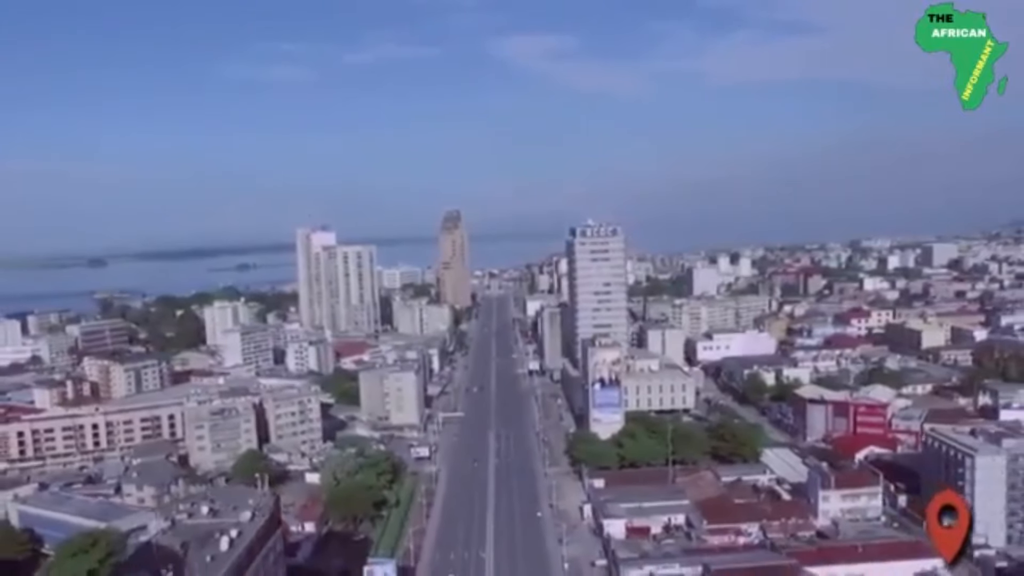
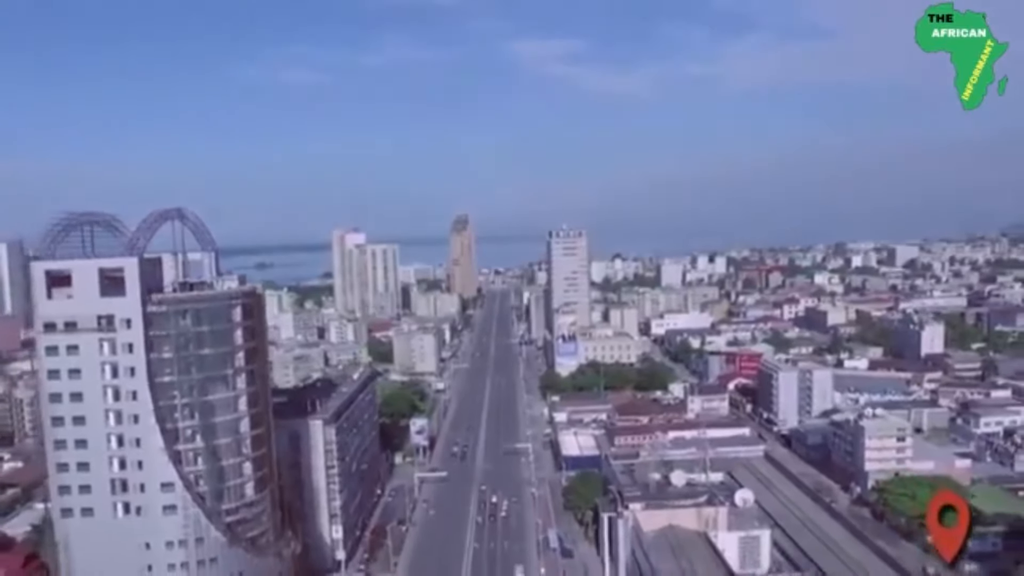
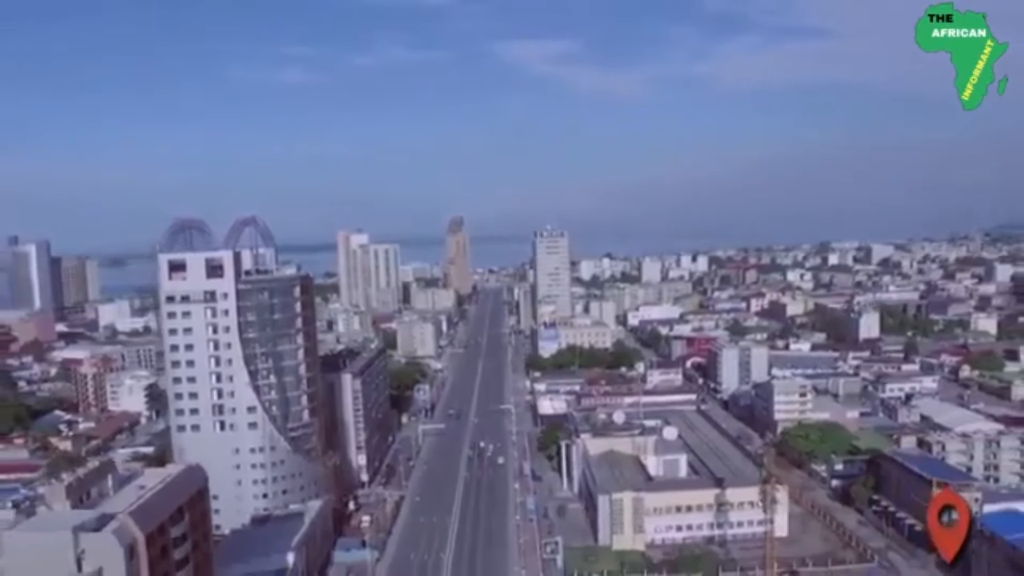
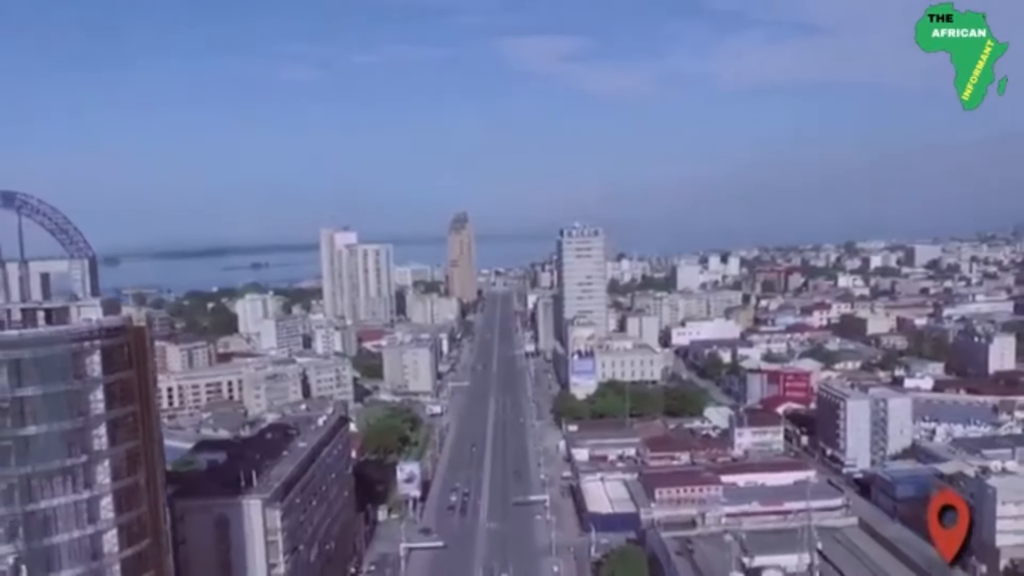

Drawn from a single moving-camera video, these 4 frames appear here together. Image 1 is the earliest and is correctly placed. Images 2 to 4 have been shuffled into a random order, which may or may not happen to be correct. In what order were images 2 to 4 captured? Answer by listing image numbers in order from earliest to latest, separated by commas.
4, 2, 3
